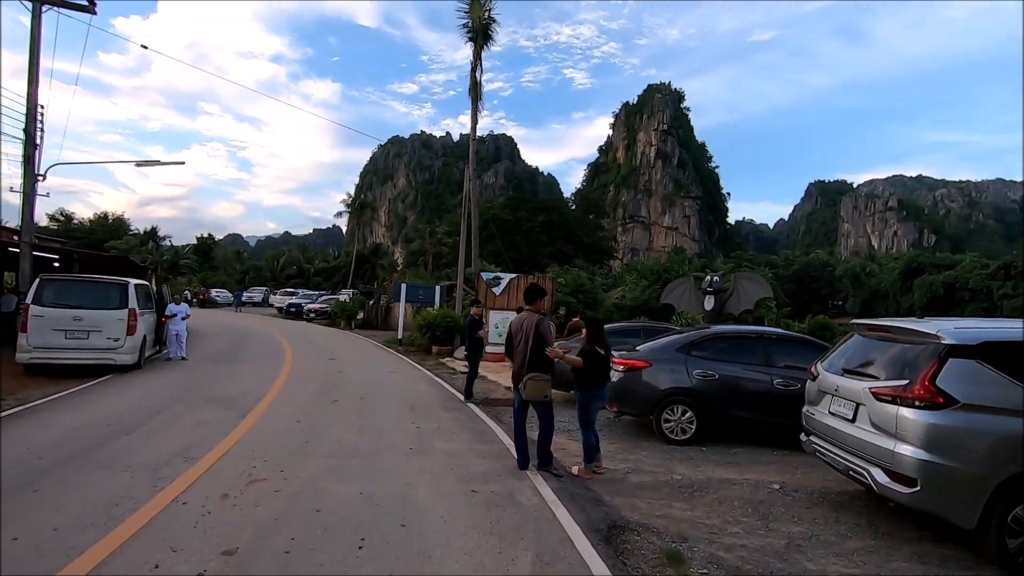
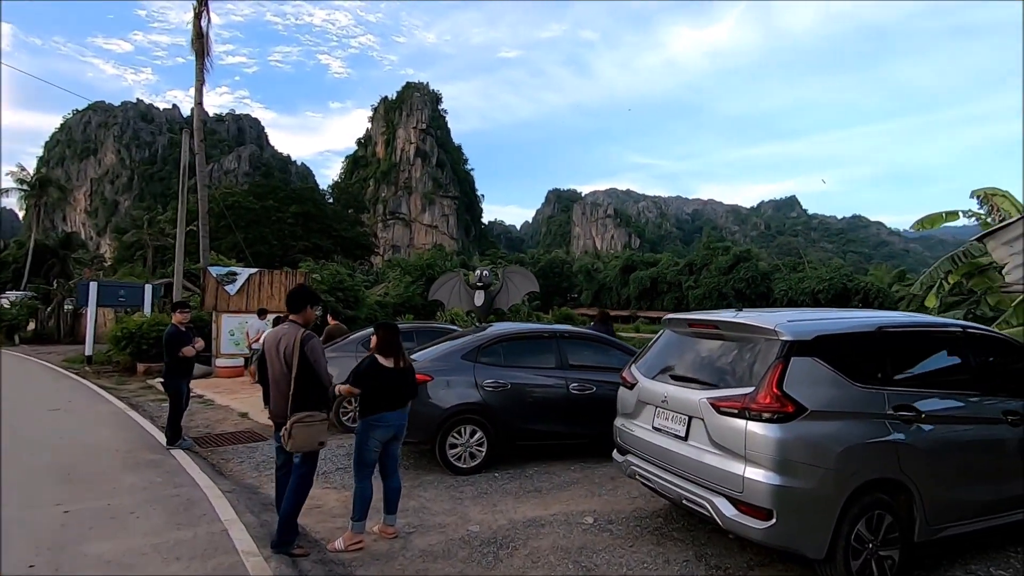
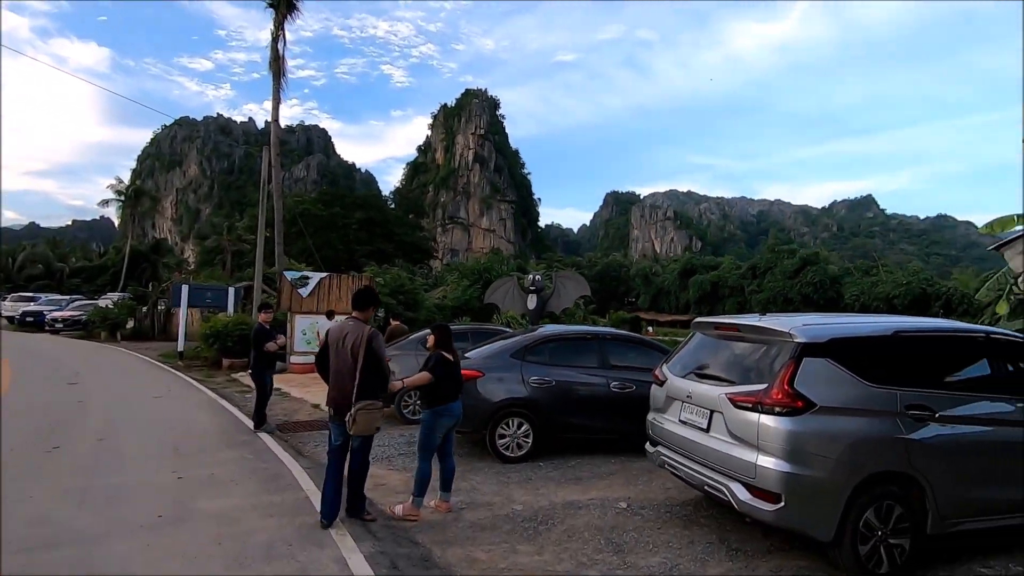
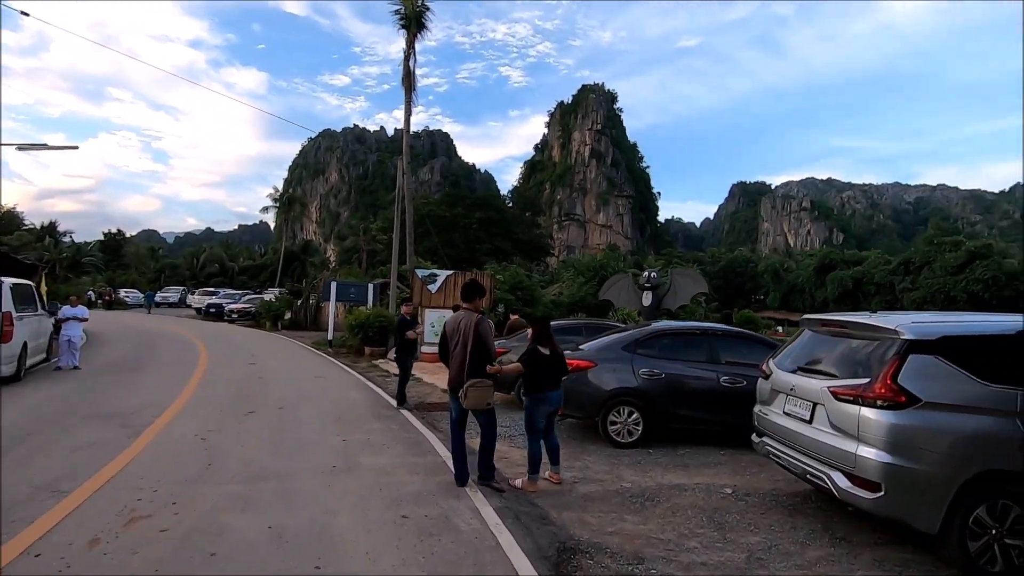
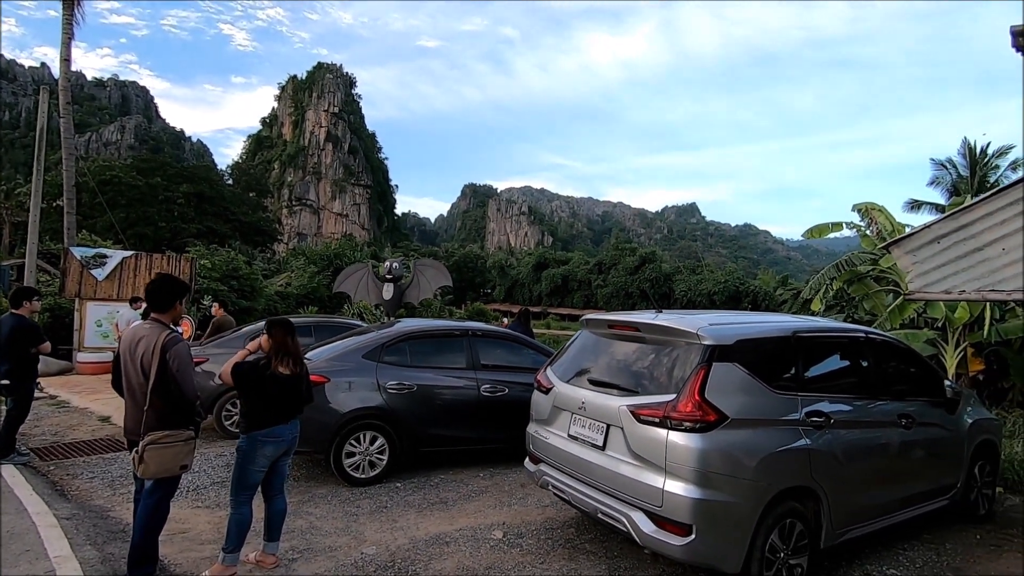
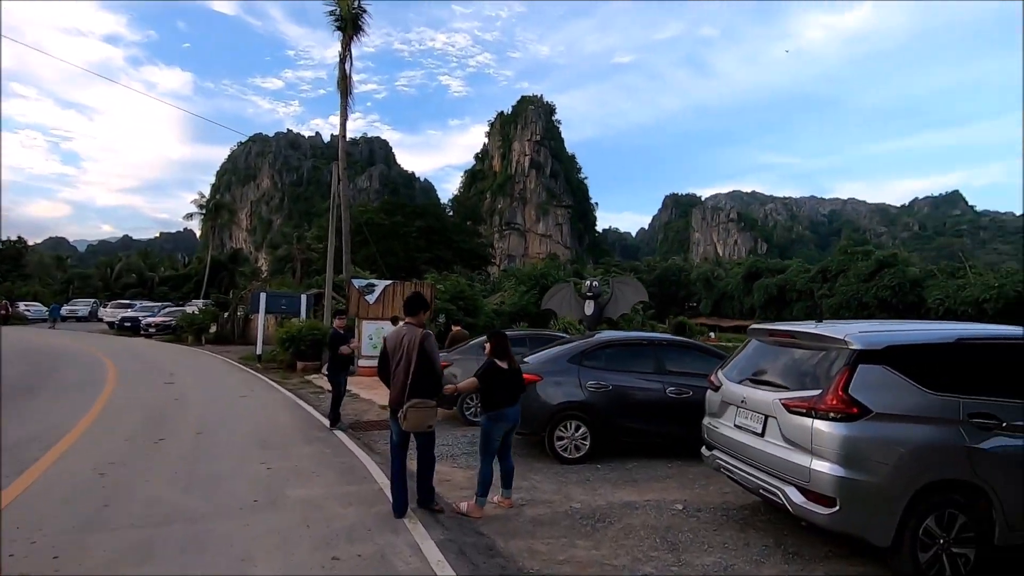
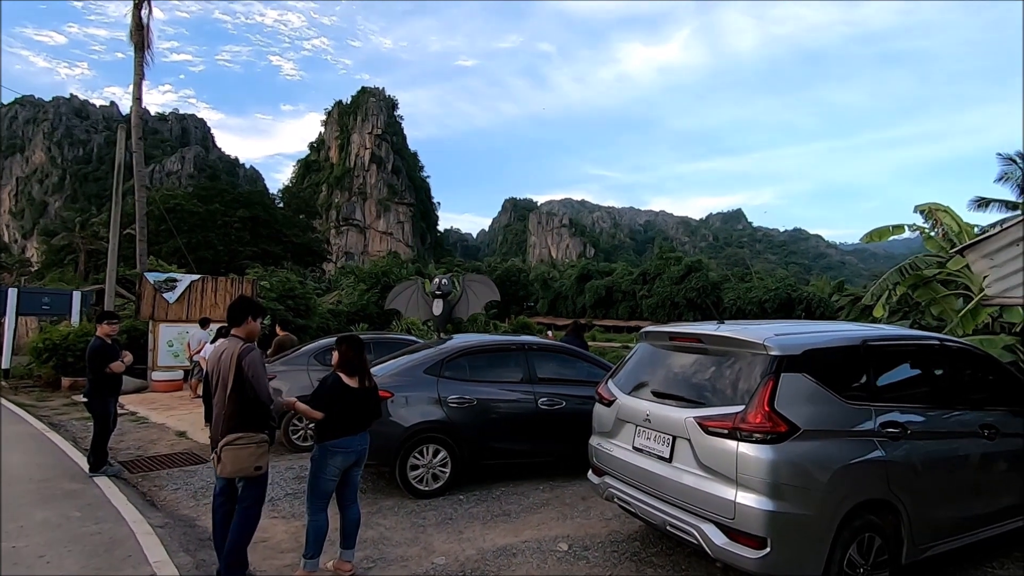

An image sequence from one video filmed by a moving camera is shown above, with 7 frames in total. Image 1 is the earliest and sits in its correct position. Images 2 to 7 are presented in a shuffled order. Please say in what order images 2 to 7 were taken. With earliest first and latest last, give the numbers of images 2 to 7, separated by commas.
4, 6, 3, 2, 7, 5
